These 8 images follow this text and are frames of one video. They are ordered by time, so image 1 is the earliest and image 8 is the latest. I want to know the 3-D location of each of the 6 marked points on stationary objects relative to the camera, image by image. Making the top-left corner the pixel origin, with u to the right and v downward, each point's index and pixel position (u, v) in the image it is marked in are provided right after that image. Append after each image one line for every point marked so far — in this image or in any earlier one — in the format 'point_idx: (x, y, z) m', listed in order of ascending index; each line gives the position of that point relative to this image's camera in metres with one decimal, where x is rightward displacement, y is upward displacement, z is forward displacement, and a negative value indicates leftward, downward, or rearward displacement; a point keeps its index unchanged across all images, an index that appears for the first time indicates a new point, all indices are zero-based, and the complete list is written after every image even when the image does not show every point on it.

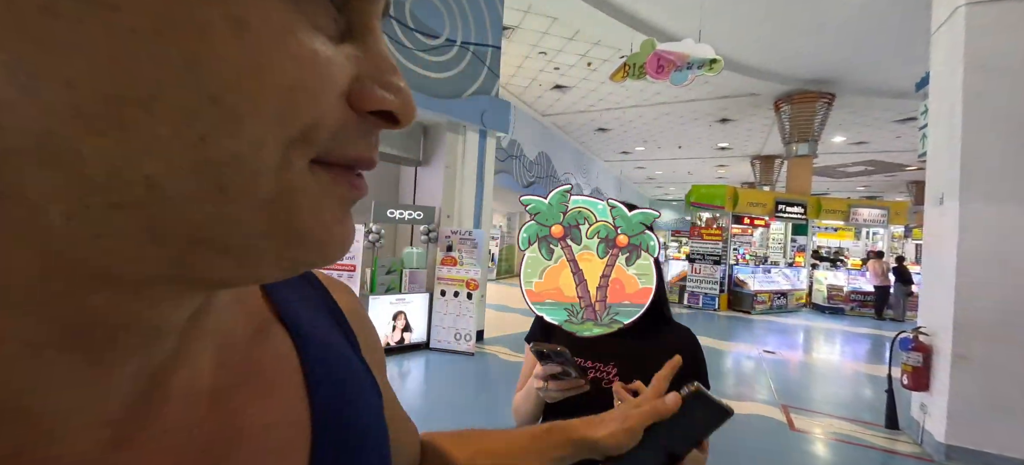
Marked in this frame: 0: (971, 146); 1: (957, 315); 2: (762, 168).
0: (+2.4, +0.5, +2.2) m
1: (+2.4, -0.4, +2.2) m
2: (+7.9, +2.1, +13.2) m
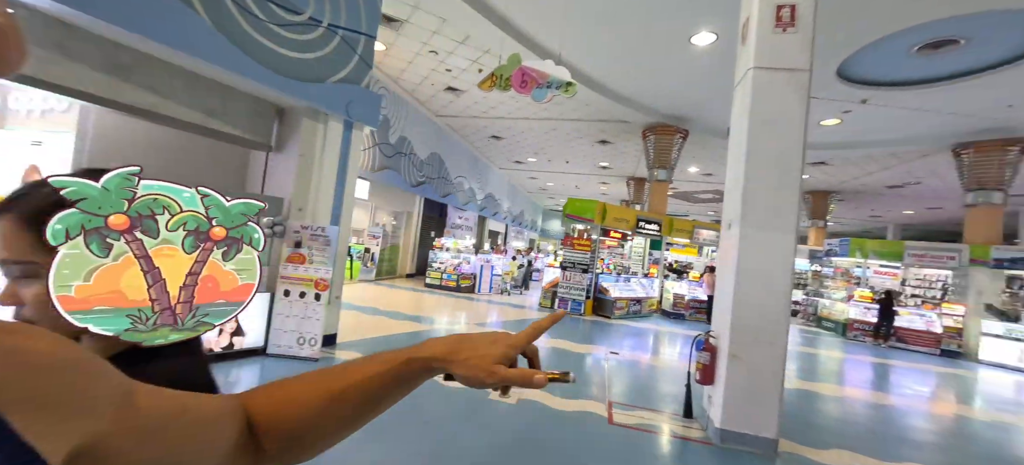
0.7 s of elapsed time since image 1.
0: (+1.6, +0.3, +2.7) m
1: (+1.4, -0.6, +2.7) m
2: (+4.4, +1.6, +14.7) m
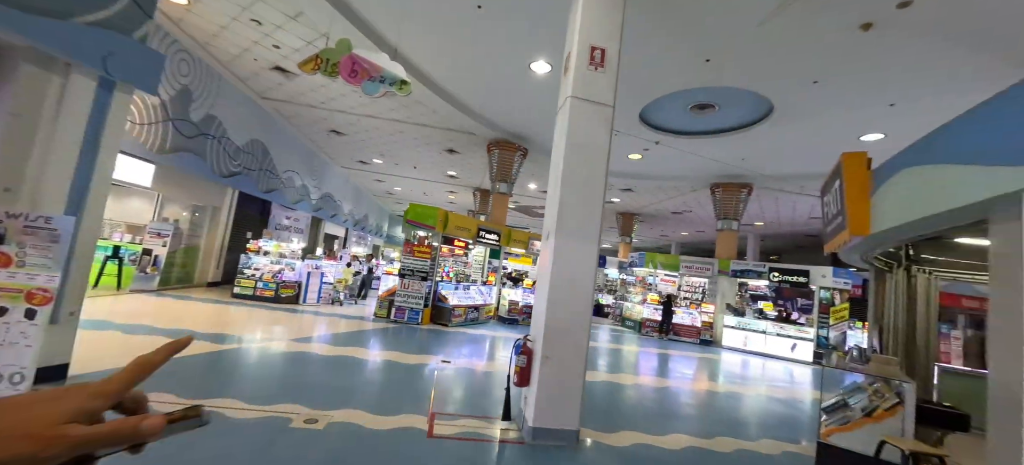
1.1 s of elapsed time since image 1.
0: (+0.4, +0.3, +3.0) m
1: (+0.2, -0.6, +2.9) m
2: (-1.2, +1.2, +15.2) m
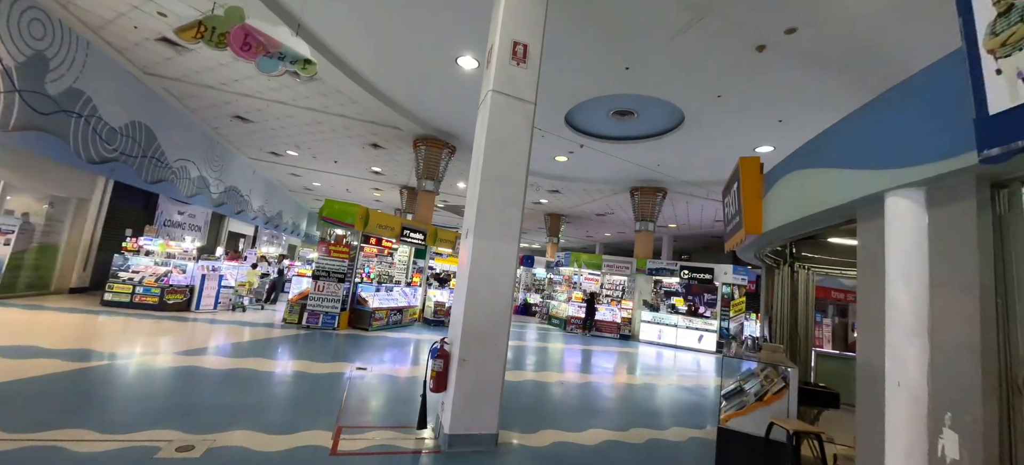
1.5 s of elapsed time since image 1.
0: (-0.2, +0.3, +2.9) m
1: (-0.3, -0.6, +2.8) m
2: (-3.8, +1.3, +14.7) m
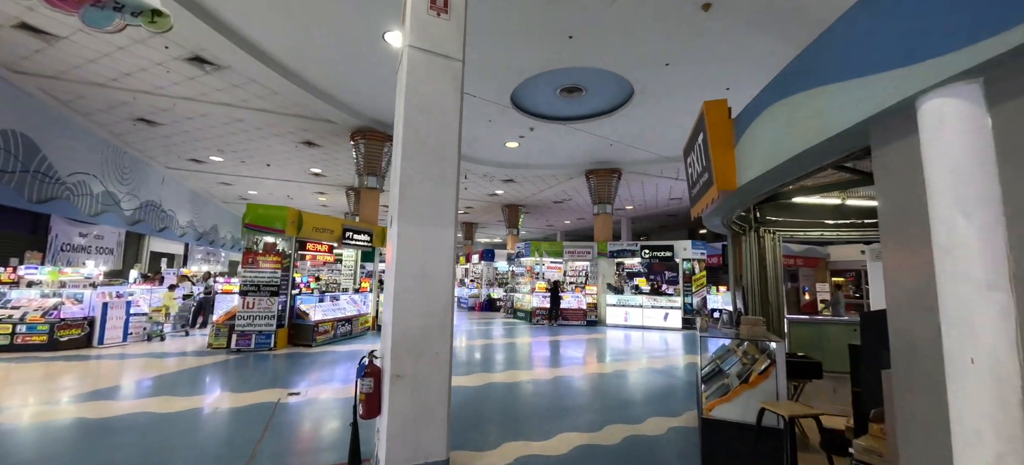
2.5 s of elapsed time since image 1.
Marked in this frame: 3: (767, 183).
0: (-0.6, +0.4, +2.4) m
1: (-0.6, -0.5, +2.2) m
2: (-5.3, +1.1, +13.8) m
3: (+1.4, +0.3, +2.3) m
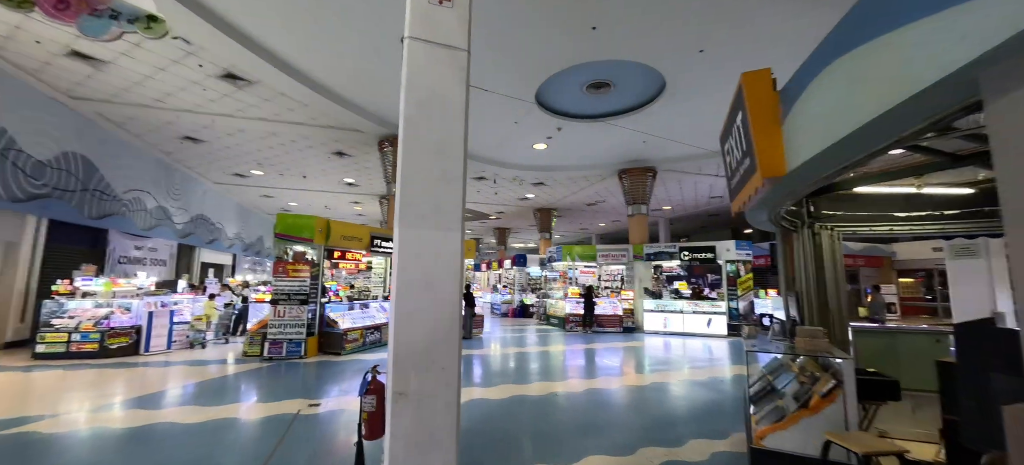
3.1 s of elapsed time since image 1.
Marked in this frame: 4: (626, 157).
0: (-0.5, +0.3, +2.2) m
1: (-0.6, -0.6, +2.0) m
2: (-4.3, +0.9, +14.0) m
3: (+1.4, +0.3, +1.9) m
4: (+2.5, +1.7, +9.2) m
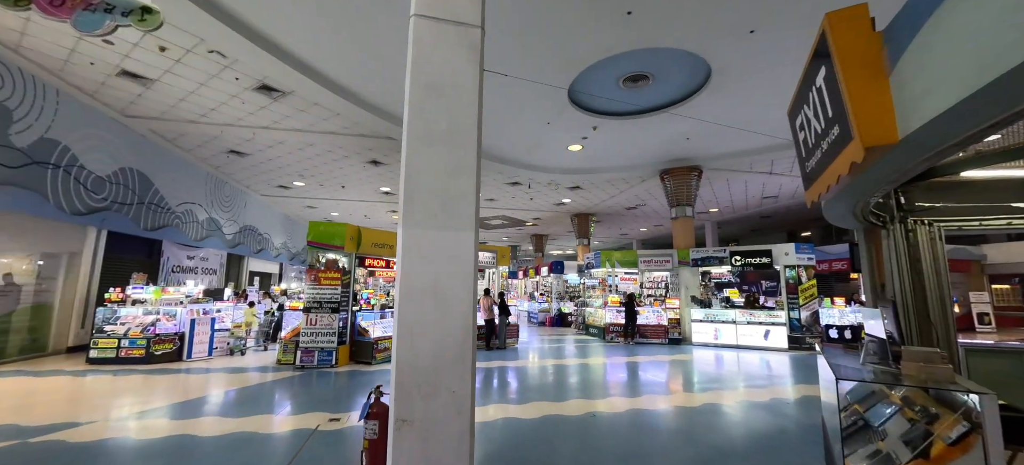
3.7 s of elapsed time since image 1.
0: (-0.5, +0.3, +1.9) m
1: (-0.5, -0.6, +1.8) m
2: (-3.1, +0.6, +14.0) m
3: (+1.5, +0.3, +1.4) m
4: (+3.3, +1.6, +8.7) m
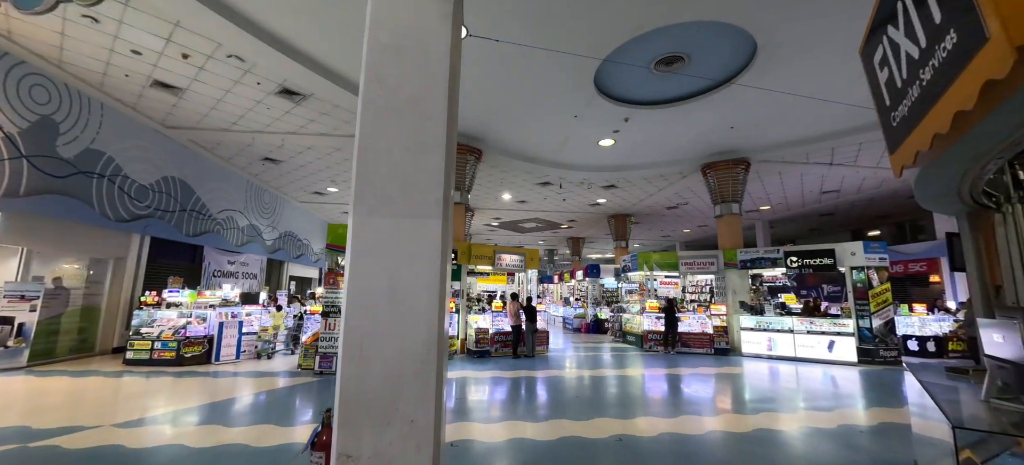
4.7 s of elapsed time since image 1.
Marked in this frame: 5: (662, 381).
0: (-0.5, +0.4, +1.6) m
1: (-0.6, -0.5, +1.4) m
2: (-1.9, +0.5, +13.8) m
3: (+1.3, +0.4, +0.9) m
4: (+3.8, +1.6, +7.9) m
5: (+2.1, -2.2, +6.1) m
